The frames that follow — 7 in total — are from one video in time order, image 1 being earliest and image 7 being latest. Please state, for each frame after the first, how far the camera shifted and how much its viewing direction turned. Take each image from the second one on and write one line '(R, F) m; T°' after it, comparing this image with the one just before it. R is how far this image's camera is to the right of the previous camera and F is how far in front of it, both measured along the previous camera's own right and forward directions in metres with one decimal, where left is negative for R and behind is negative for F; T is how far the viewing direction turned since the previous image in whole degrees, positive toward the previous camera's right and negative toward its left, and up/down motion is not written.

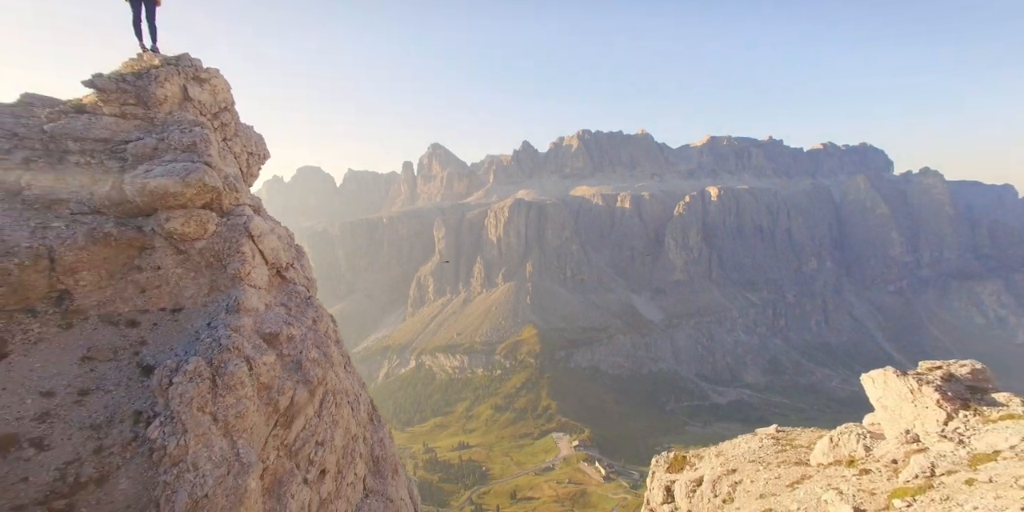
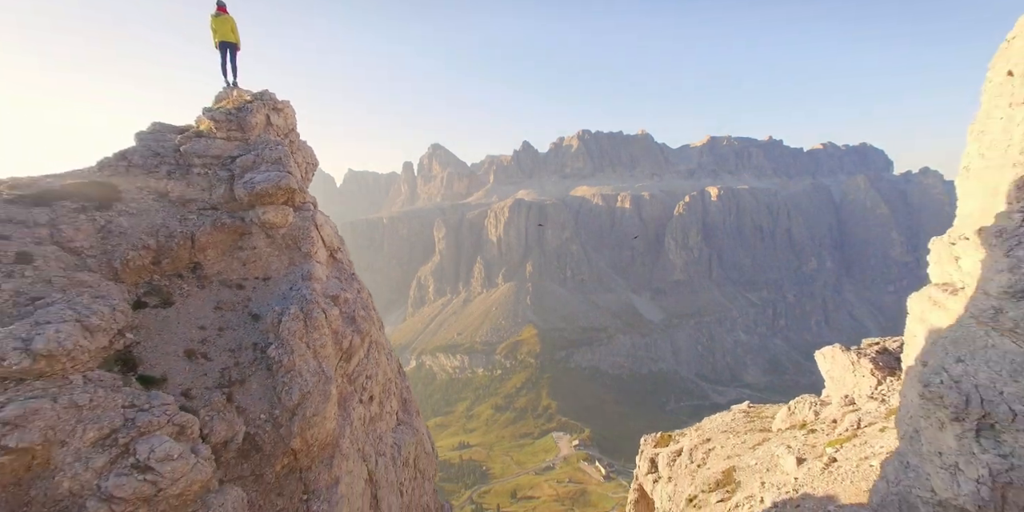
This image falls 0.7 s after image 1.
(+0.2, -6.8) m; 0°
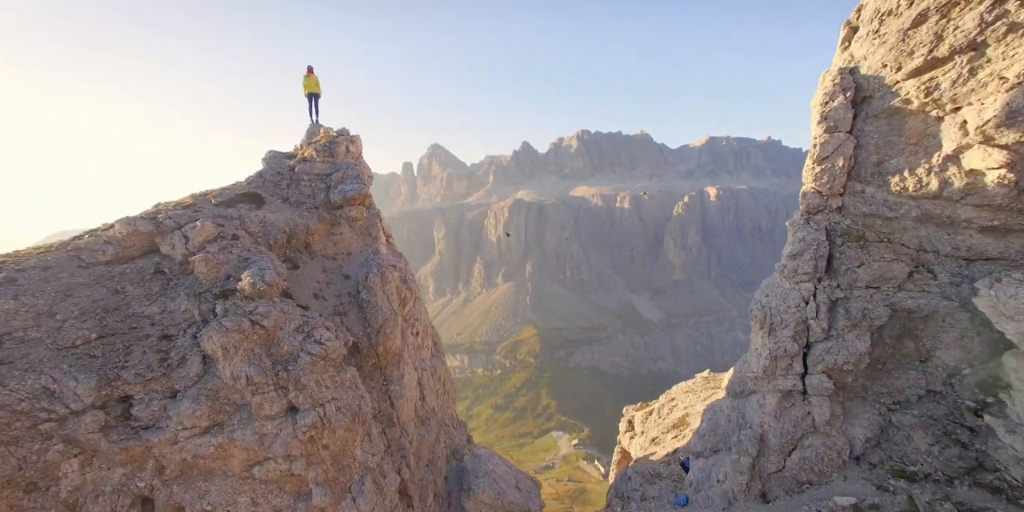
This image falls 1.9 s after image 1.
(+0.1, -12.4) m; 0°
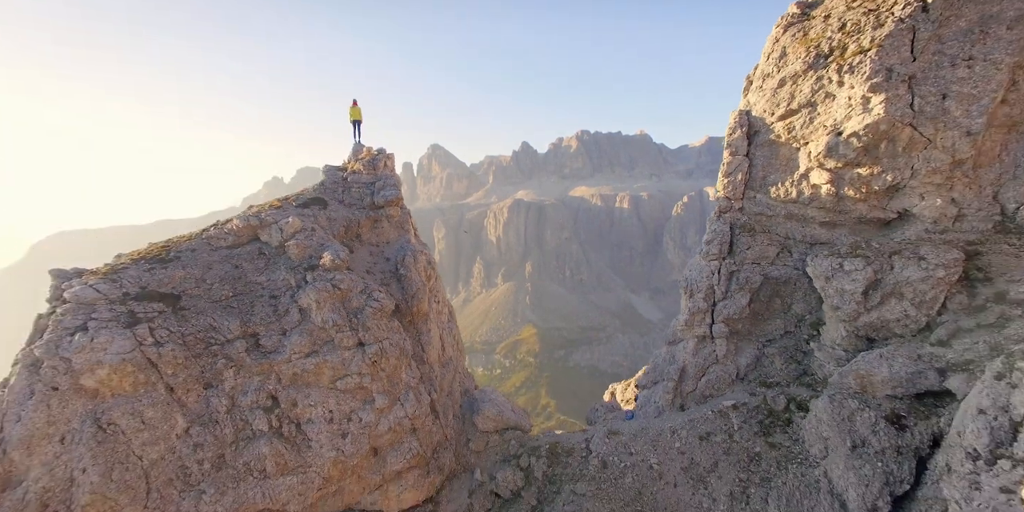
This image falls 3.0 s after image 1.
(+0.2, -11.6) m; 0°
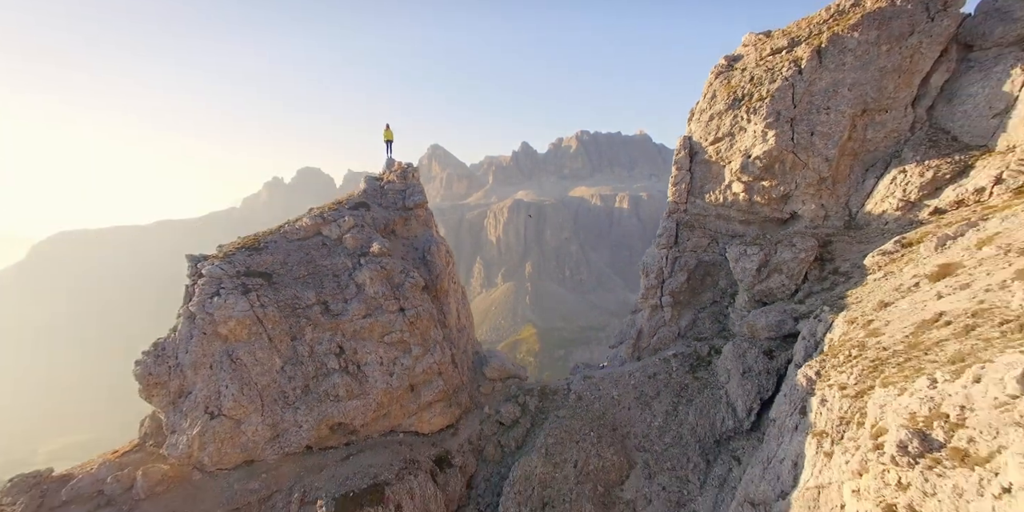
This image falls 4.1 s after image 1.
(0.0, -12.7) m; 0°
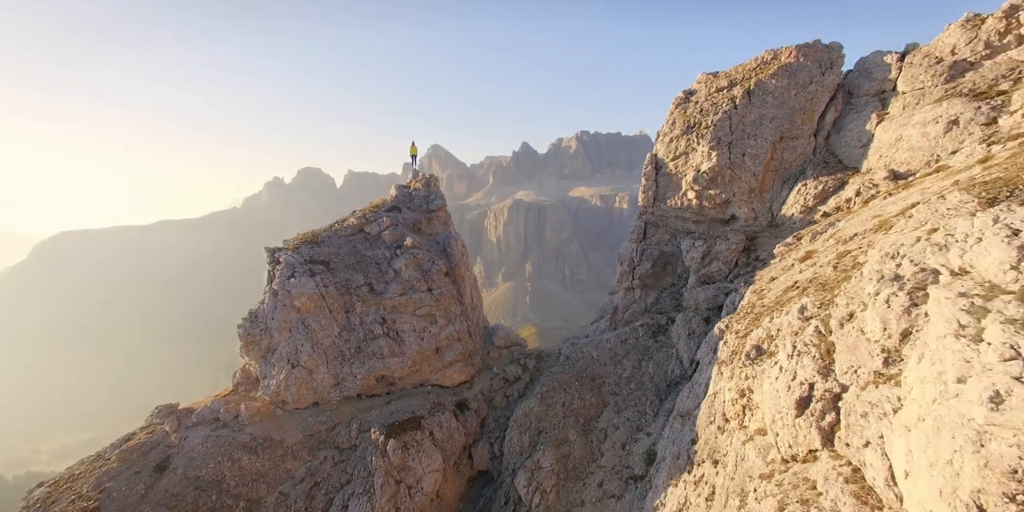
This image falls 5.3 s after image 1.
(-0.3, -13.4) m; 0°
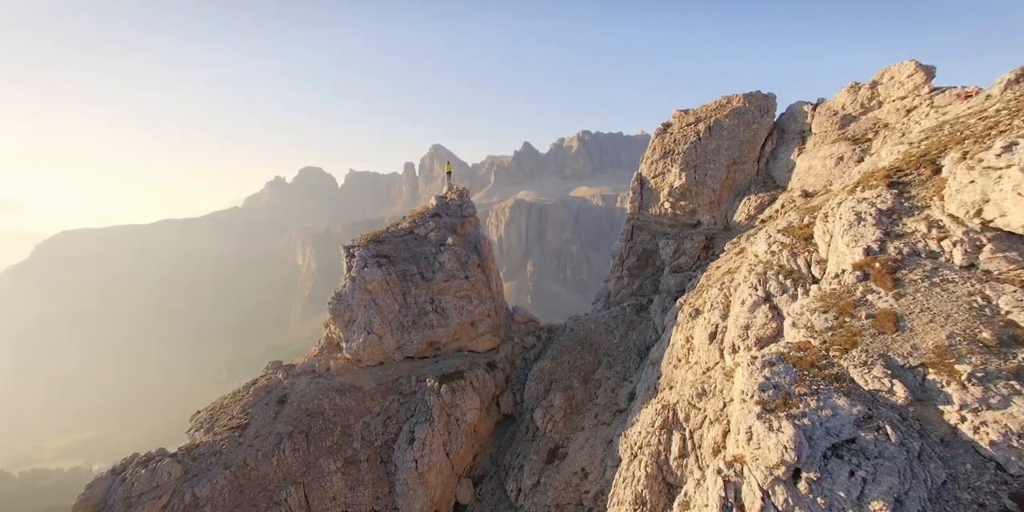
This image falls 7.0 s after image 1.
(-2.3, -18.1) m; 0°
